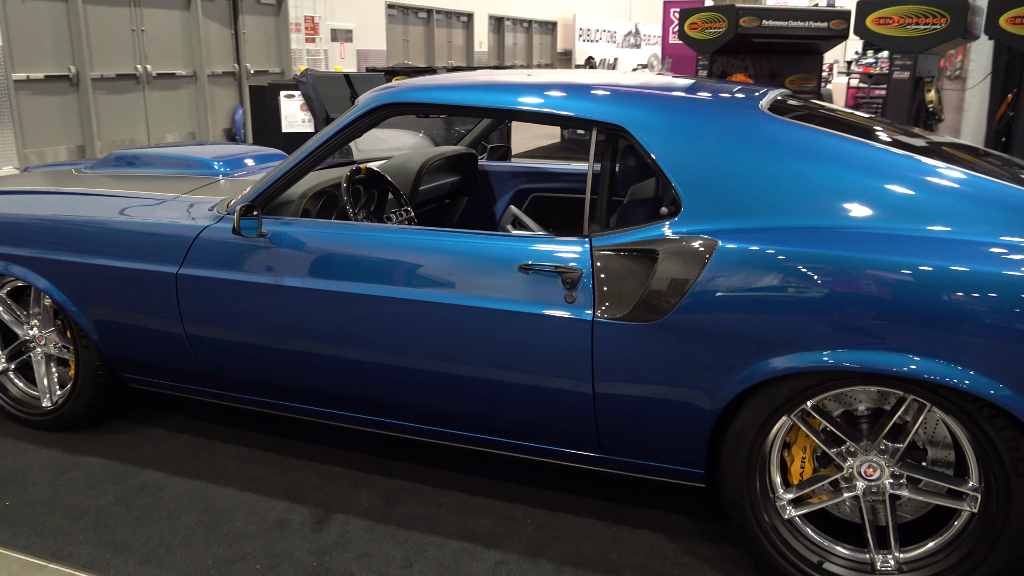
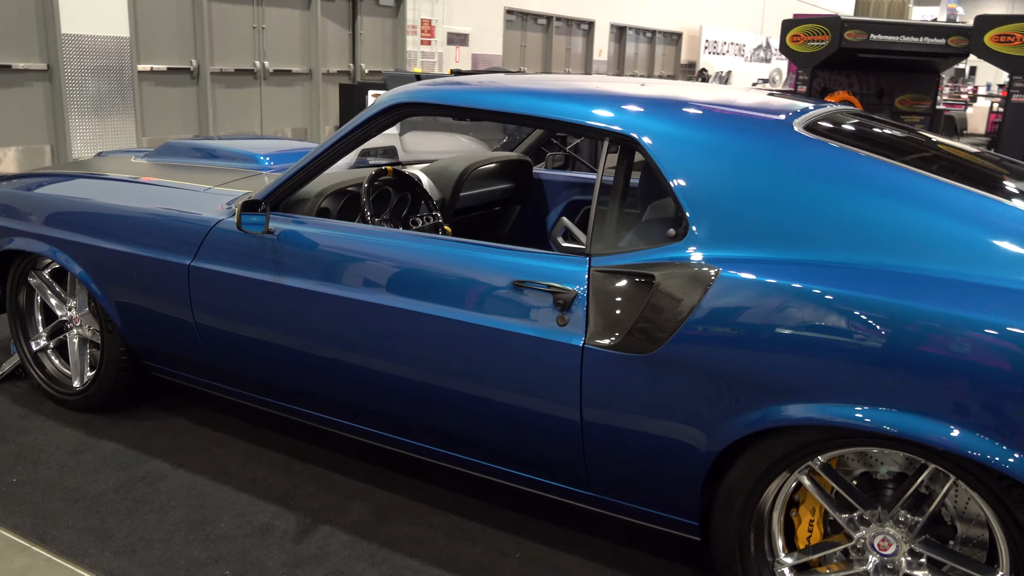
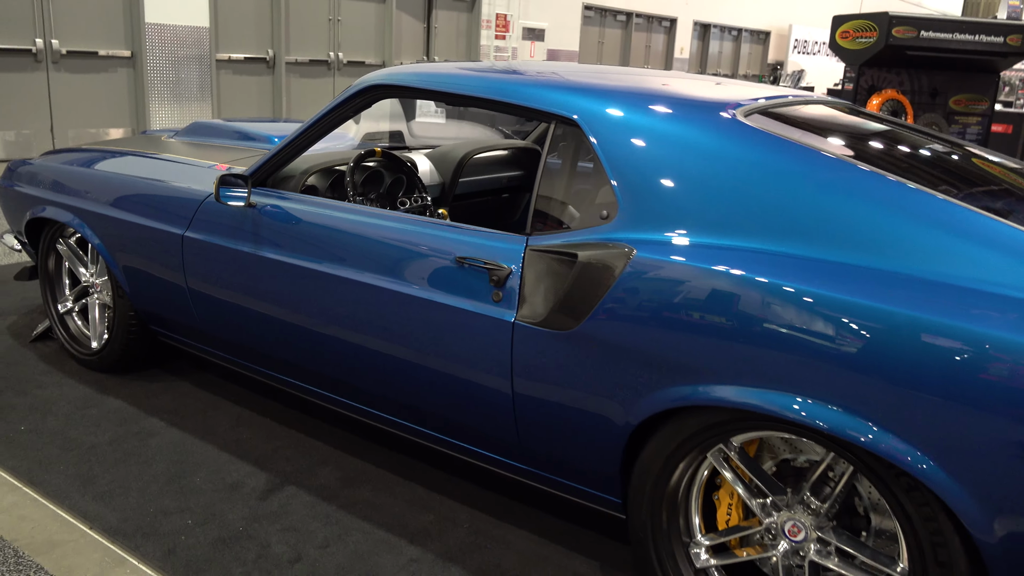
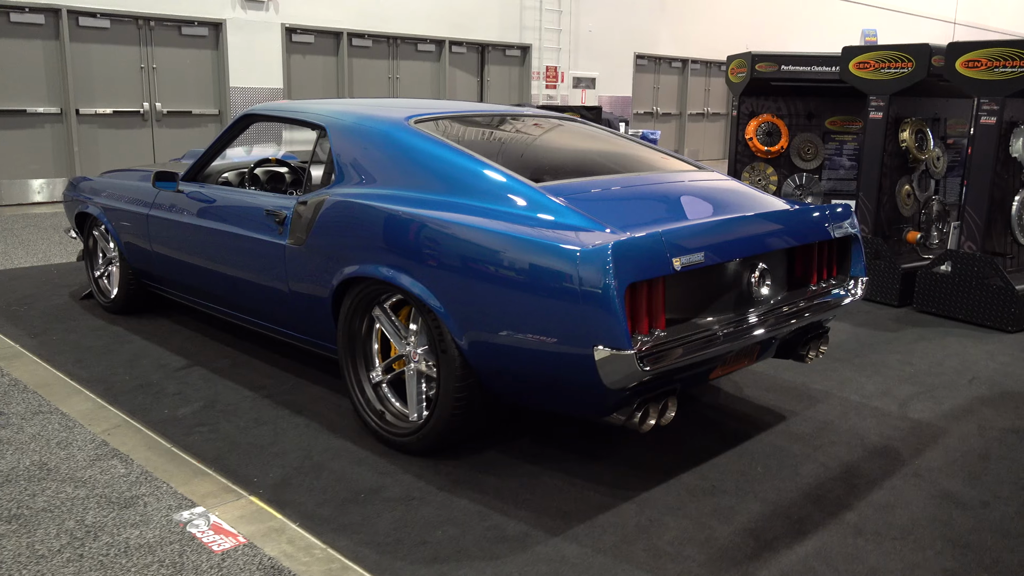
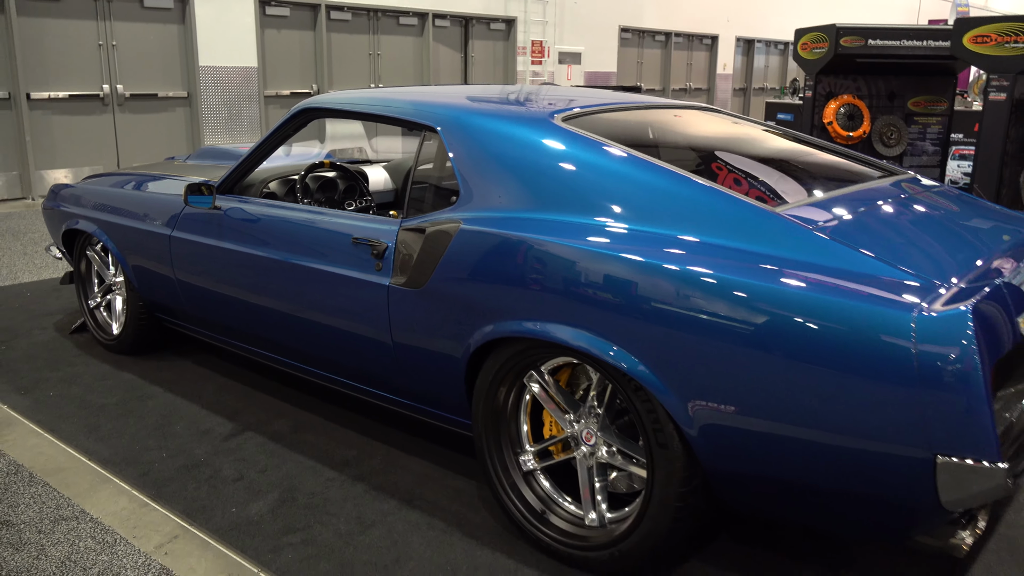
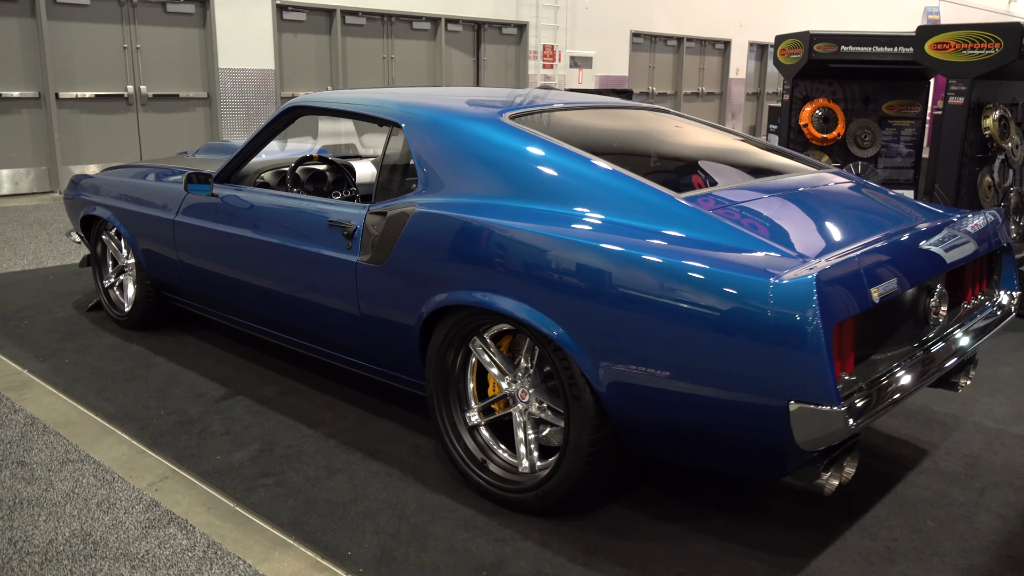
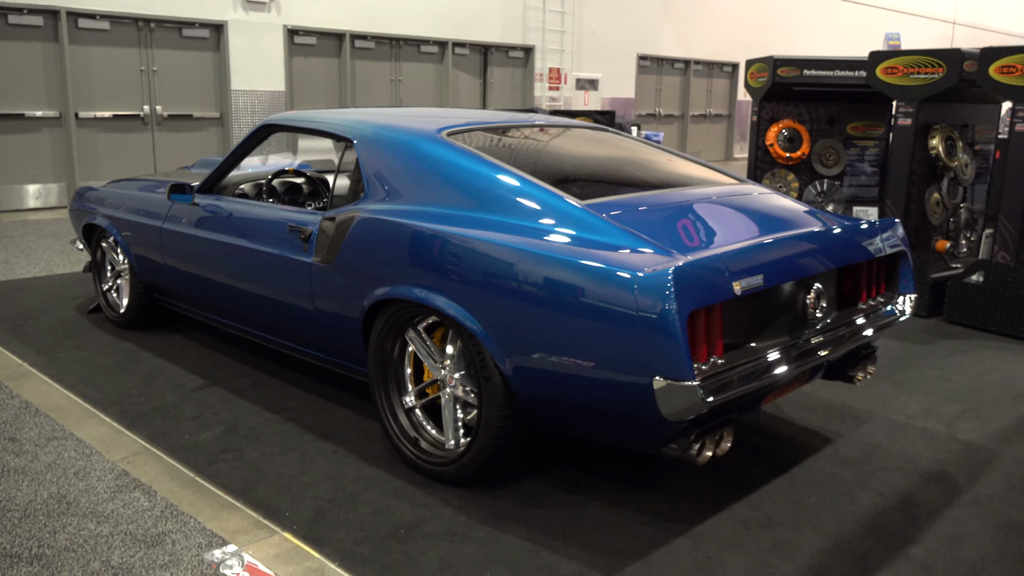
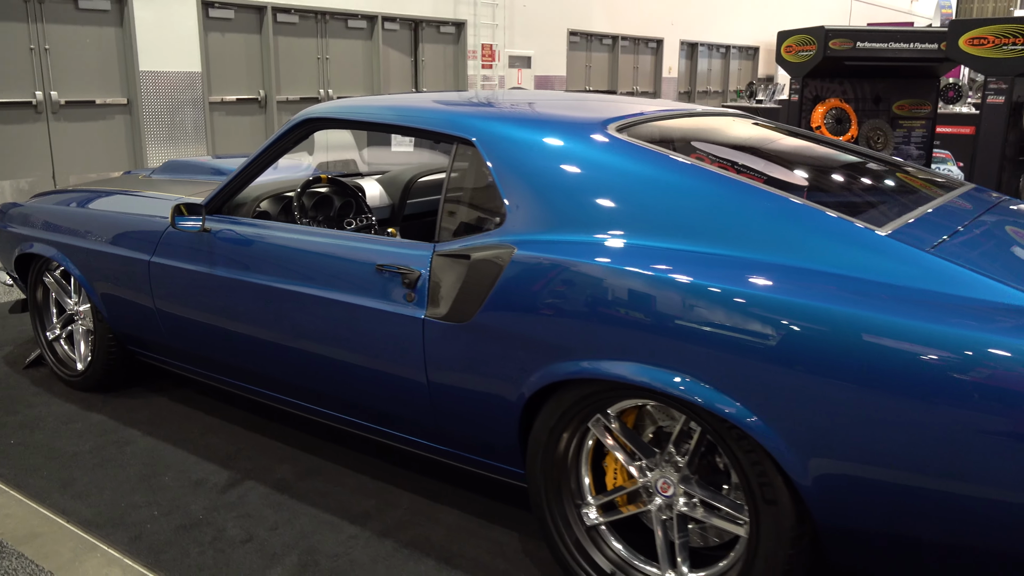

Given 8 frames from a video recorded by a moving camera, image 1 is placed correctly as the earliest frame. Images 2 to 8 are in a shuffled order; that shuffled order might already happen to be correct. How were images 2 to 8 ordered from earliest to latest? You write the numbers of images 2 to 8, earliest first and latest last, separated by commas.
2, 3, 8, 5, 6, 7, 4
